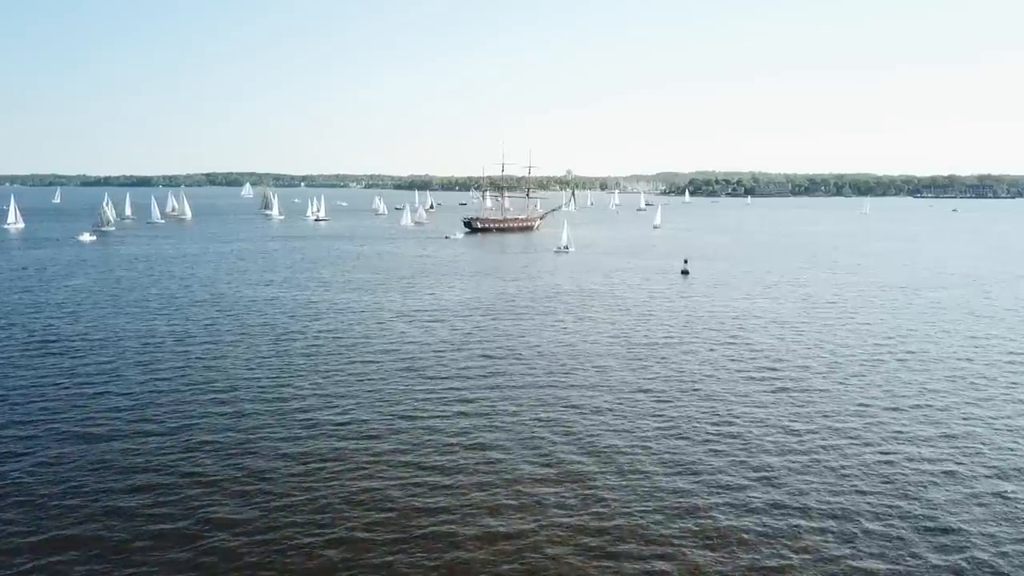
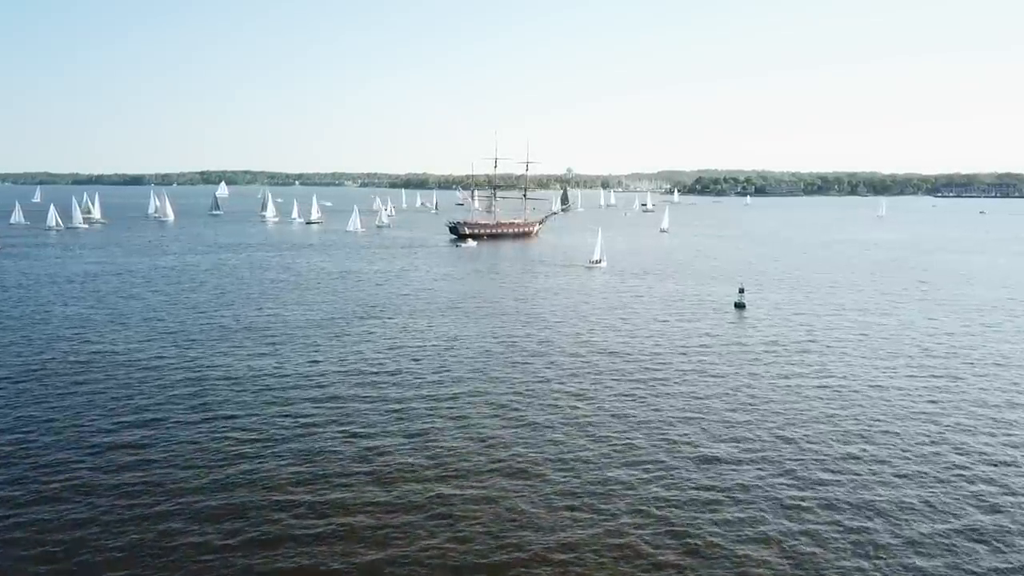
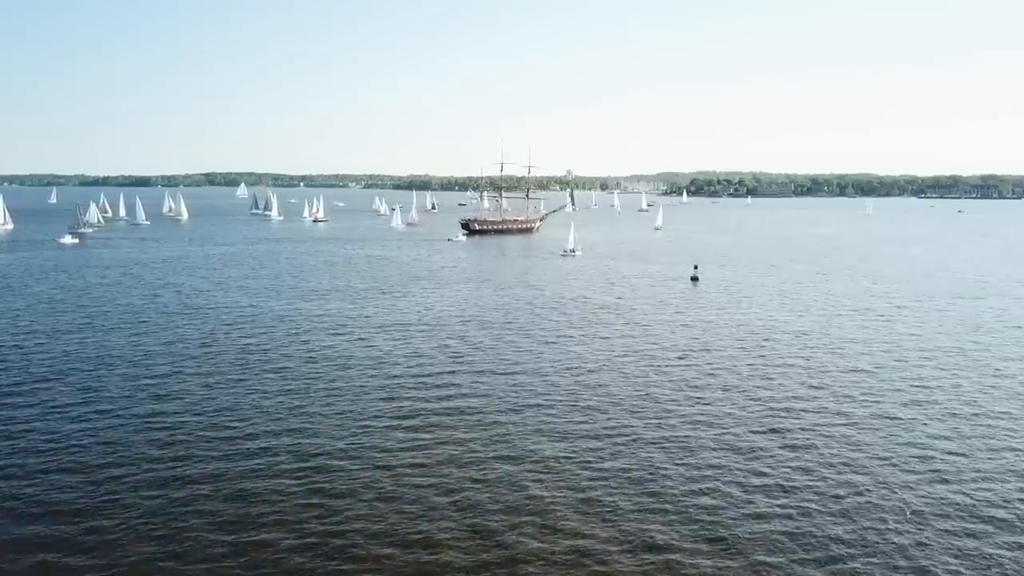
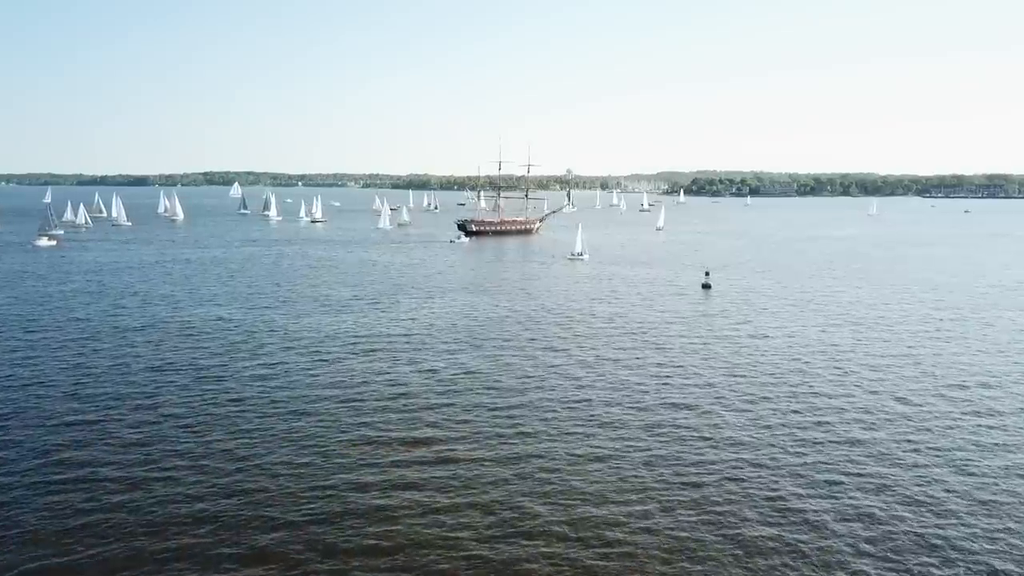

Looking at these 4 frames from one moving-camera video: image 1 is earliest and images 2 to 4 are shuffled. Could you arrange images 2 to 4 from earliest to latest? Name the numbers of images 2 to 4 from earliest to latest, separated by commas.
3, 4, 2
